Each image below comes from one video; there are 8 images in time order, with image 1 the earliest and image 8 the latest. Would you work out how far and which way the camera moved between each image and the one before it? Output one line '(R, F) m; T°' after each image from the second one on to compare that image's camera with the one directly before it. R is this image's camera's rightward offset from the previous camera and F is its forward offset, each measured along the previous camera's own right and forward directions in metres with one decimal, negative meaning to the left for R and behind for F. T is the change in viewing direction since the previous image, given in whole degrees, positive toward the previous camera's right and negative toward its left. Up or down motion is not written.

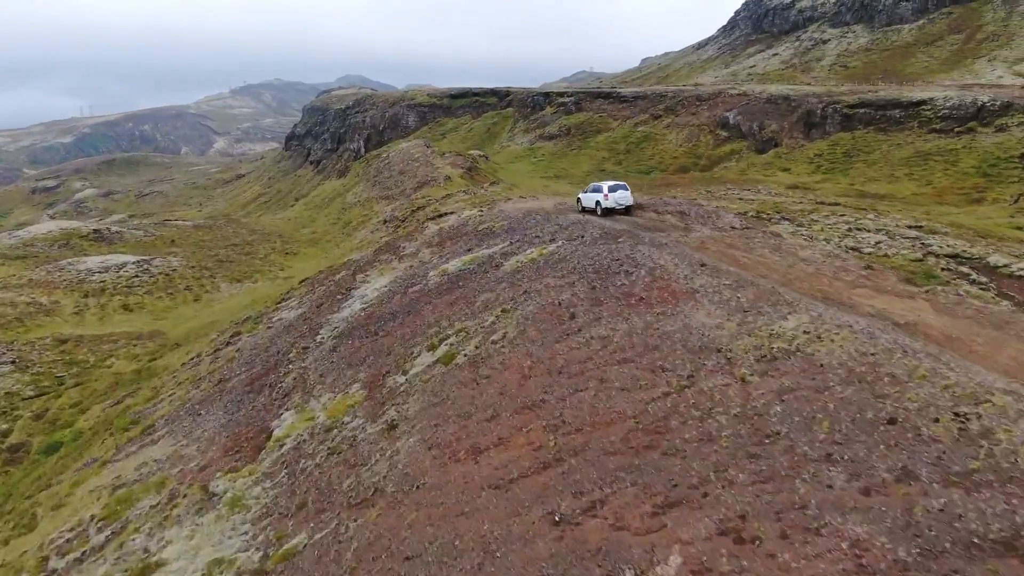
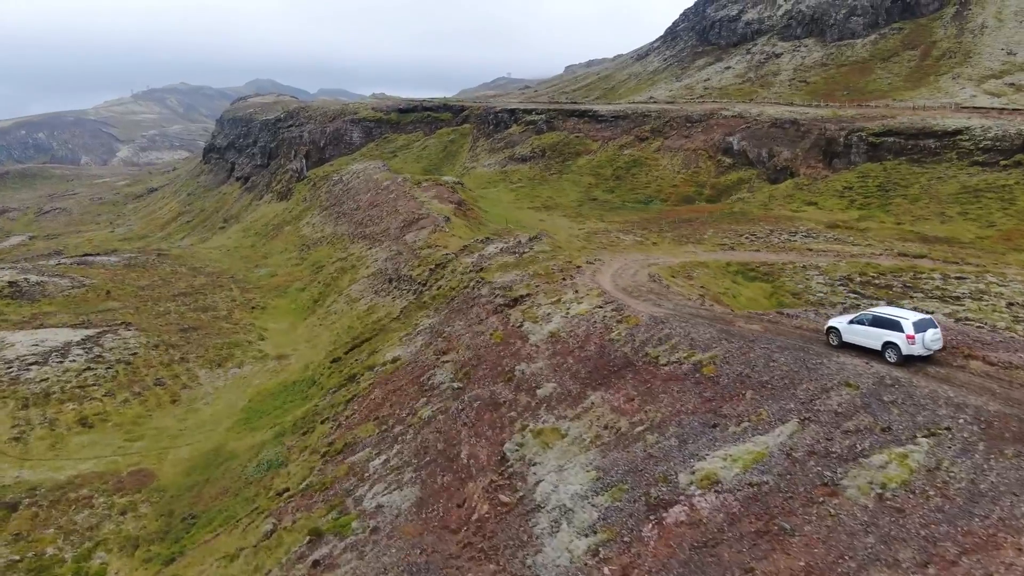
(-4.2, +5.4) m; +6°
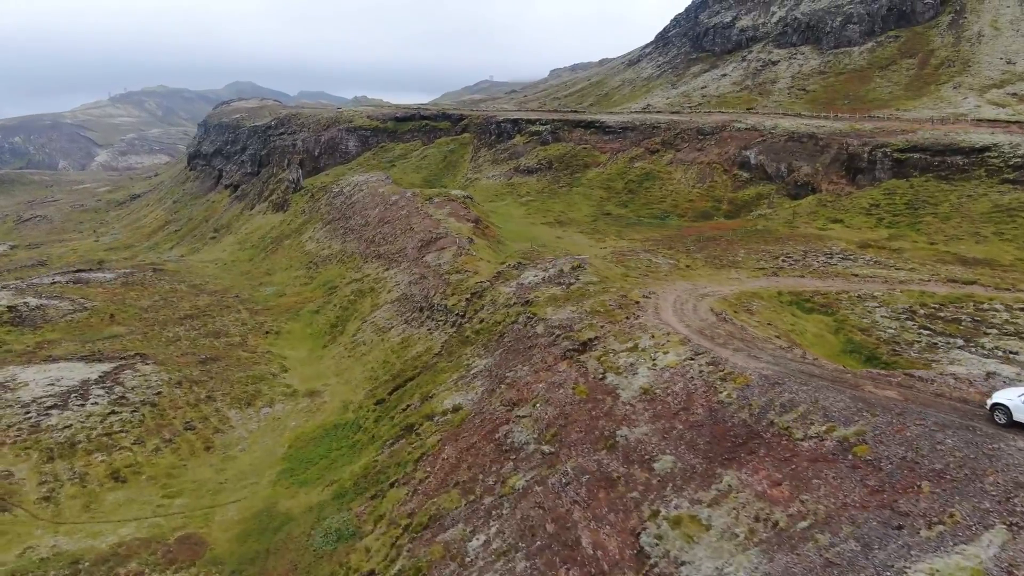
(-1.9, +1.1) m; +1°
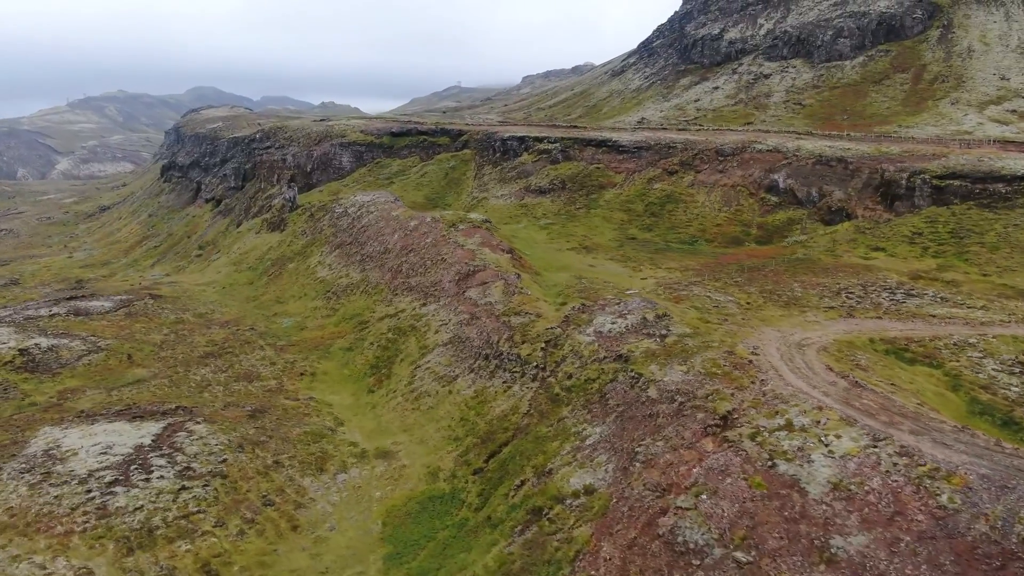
(-3.5, +1.4) m; +3°
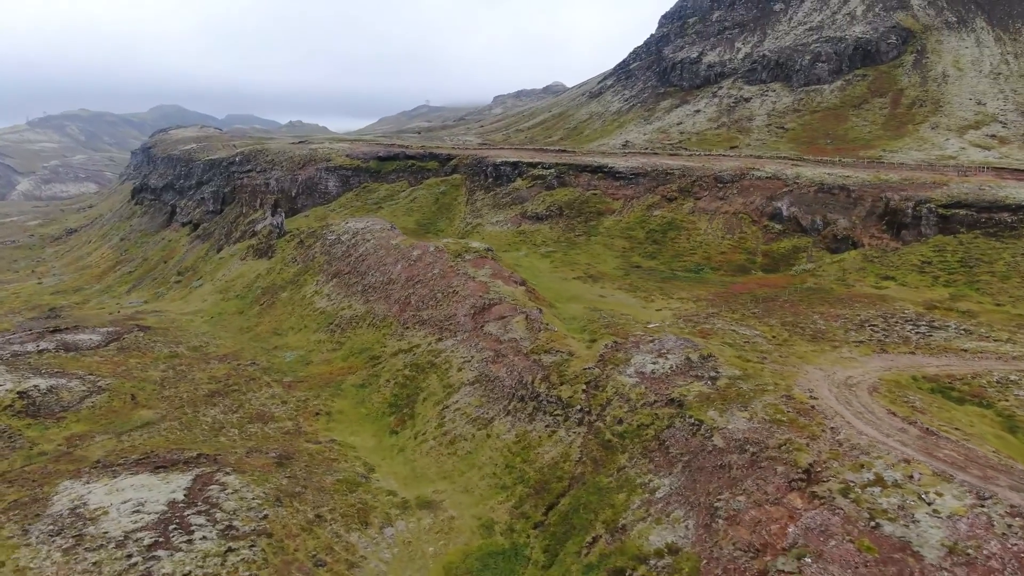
(-2.2, +0.5) m; +2°
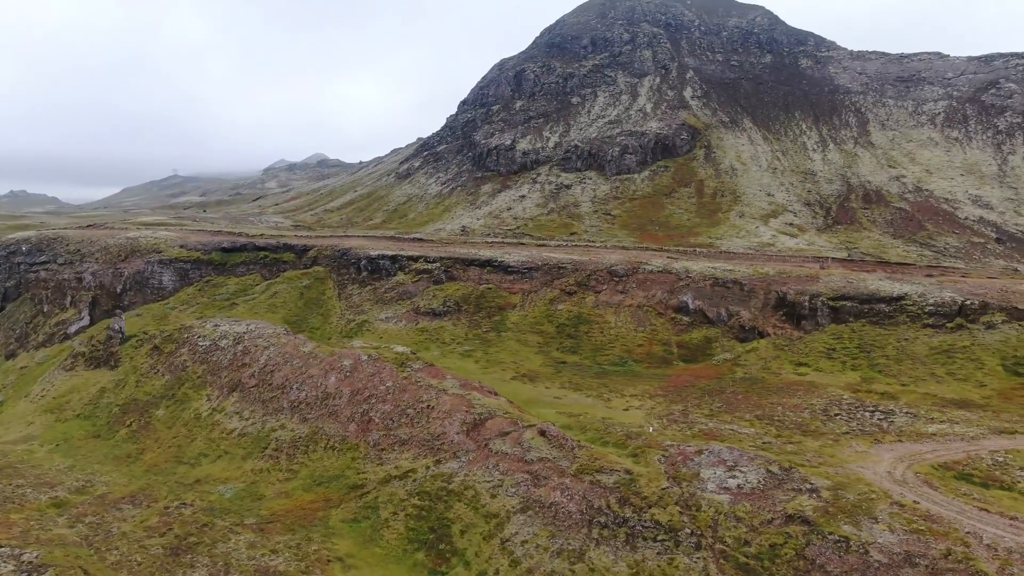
(-10.1, +1.5) m; +18°
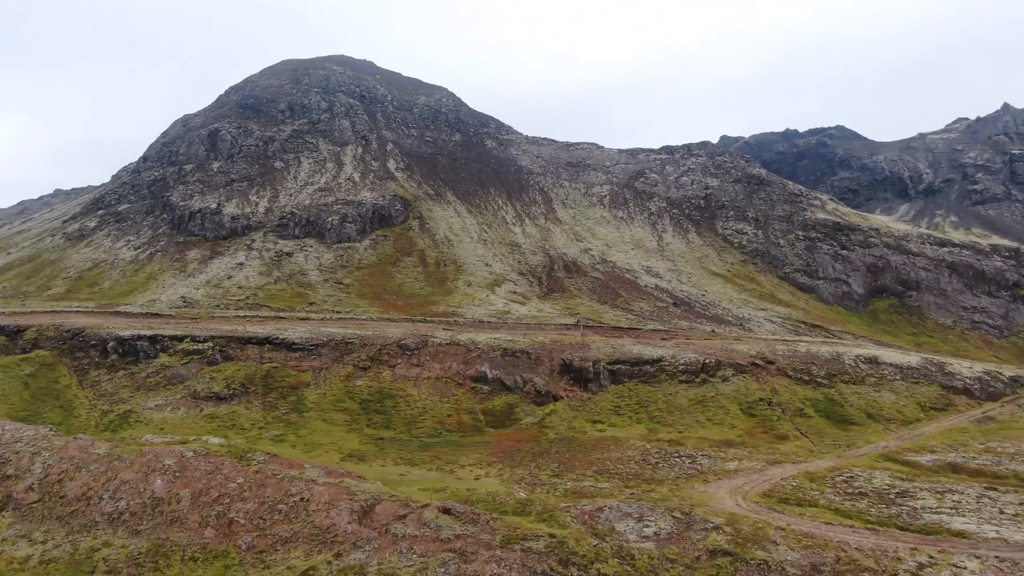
(-10.5, -0.2) m; +26°
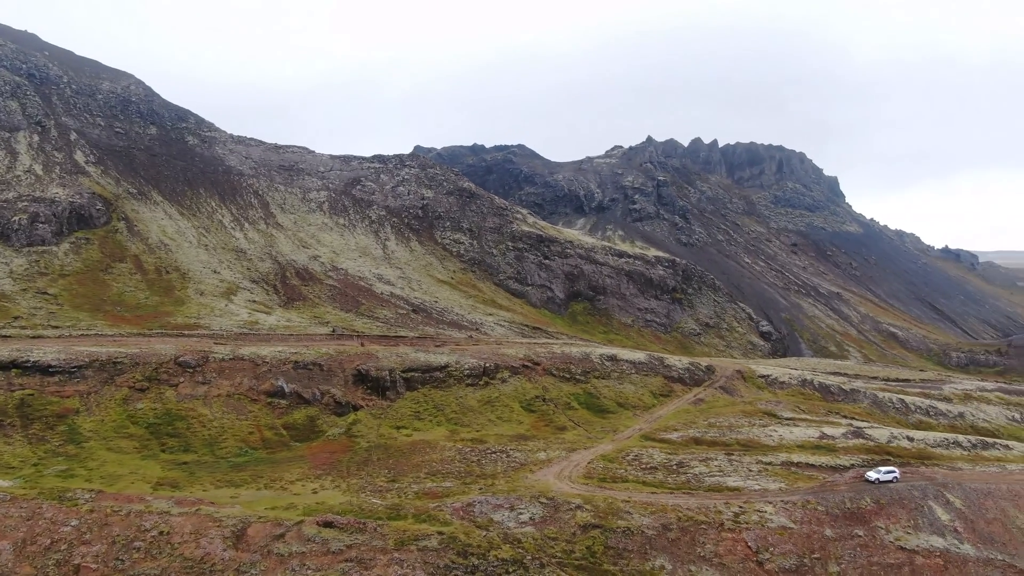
(-9.5, -1.4) m; +24°
